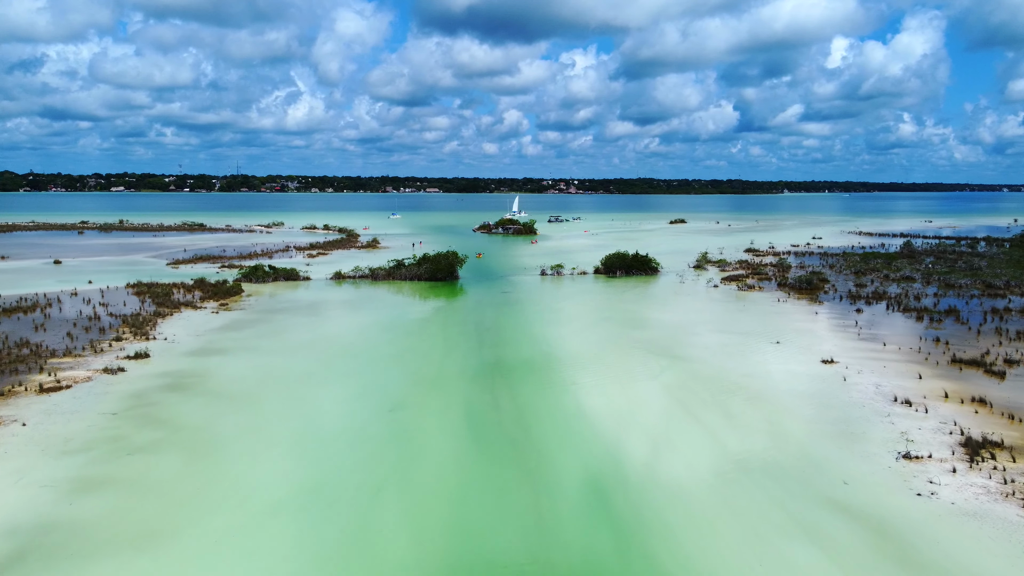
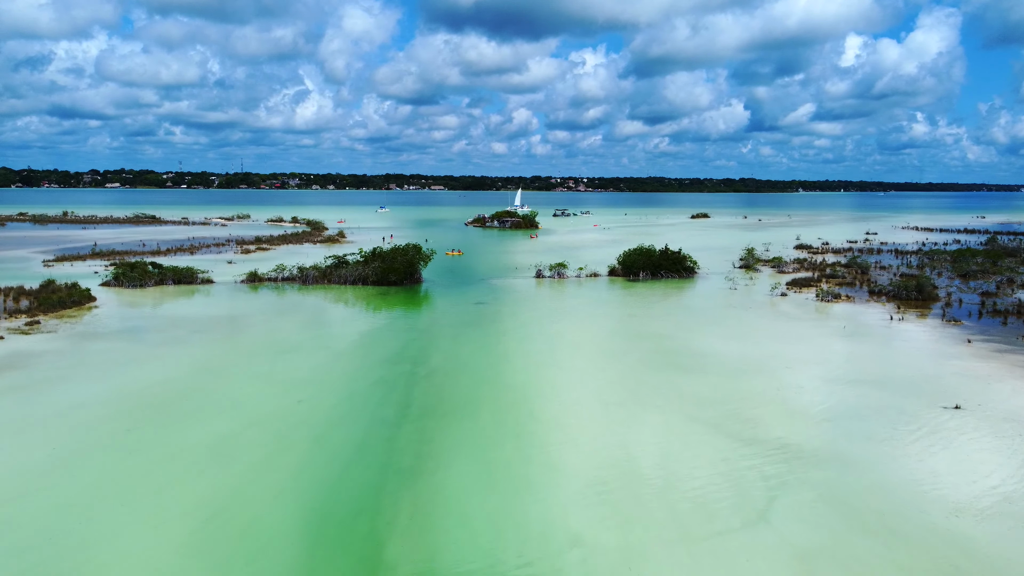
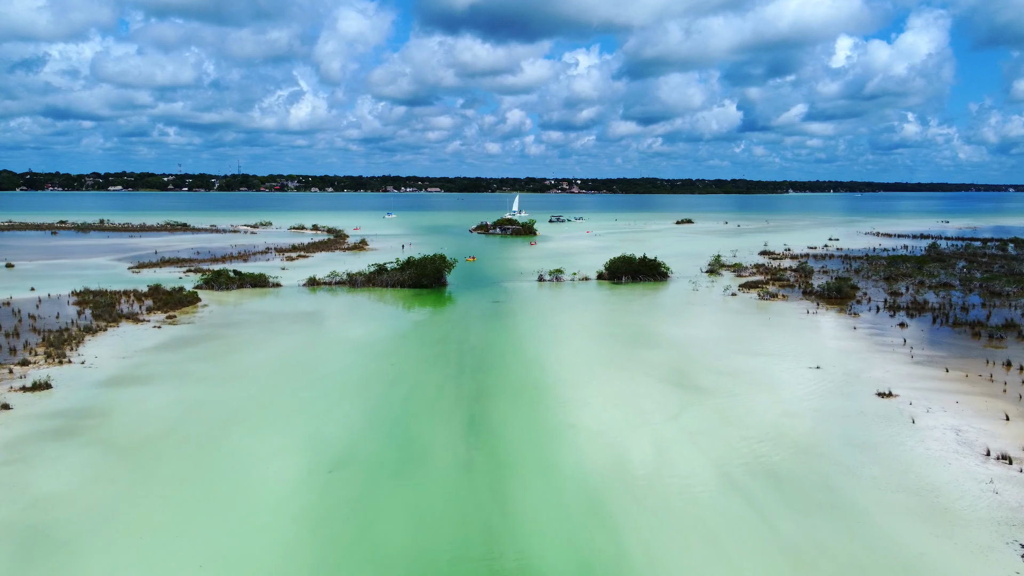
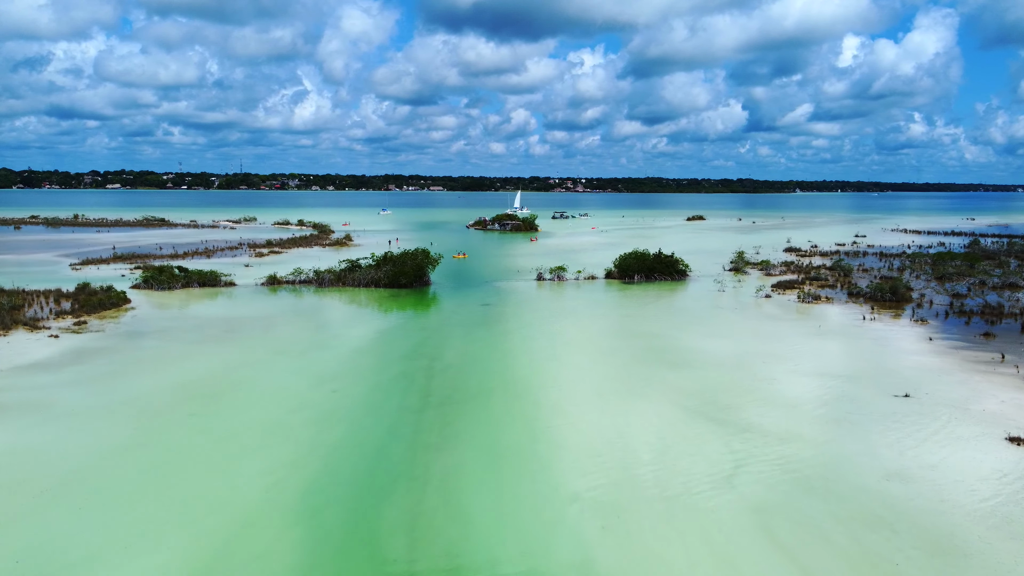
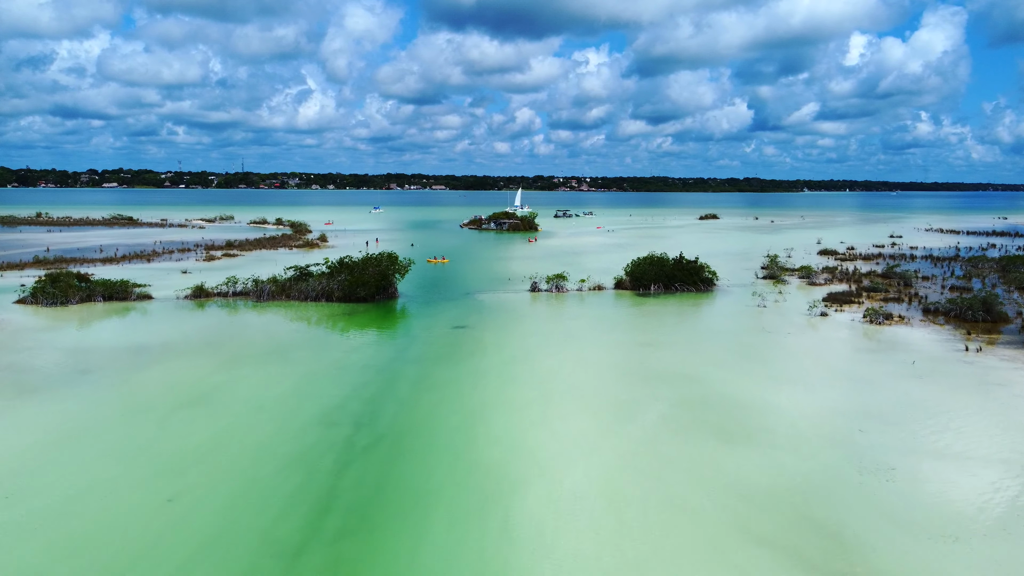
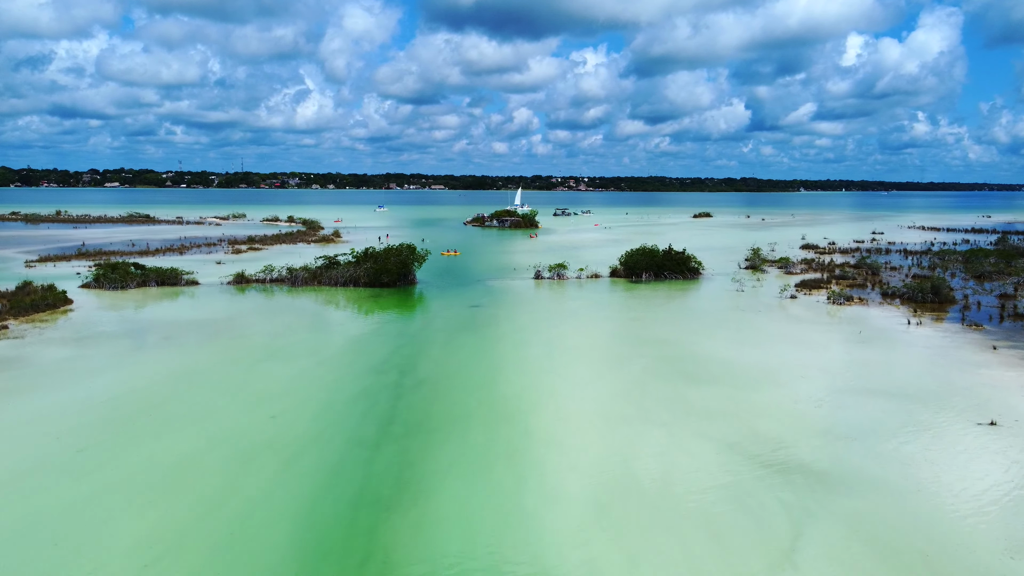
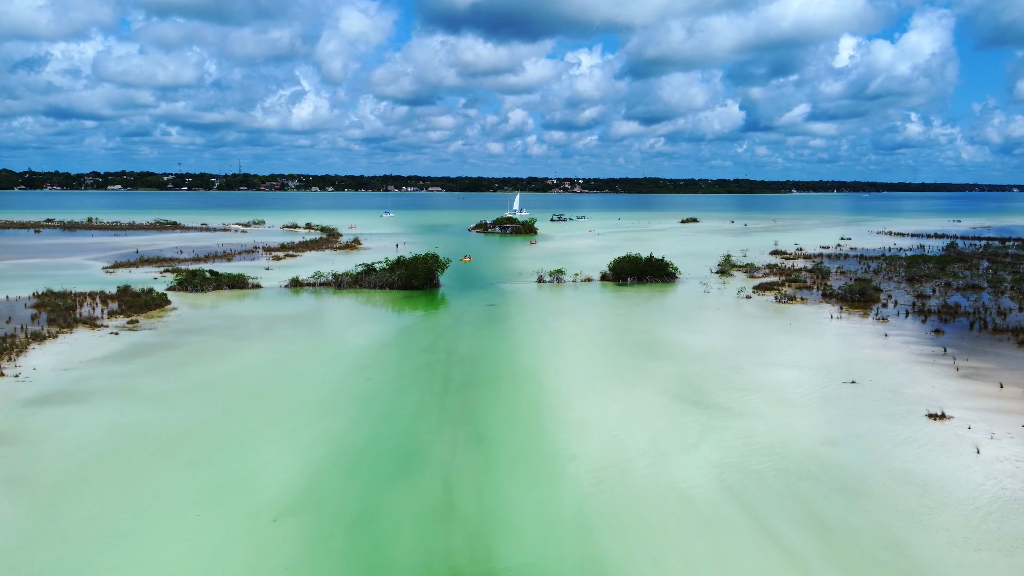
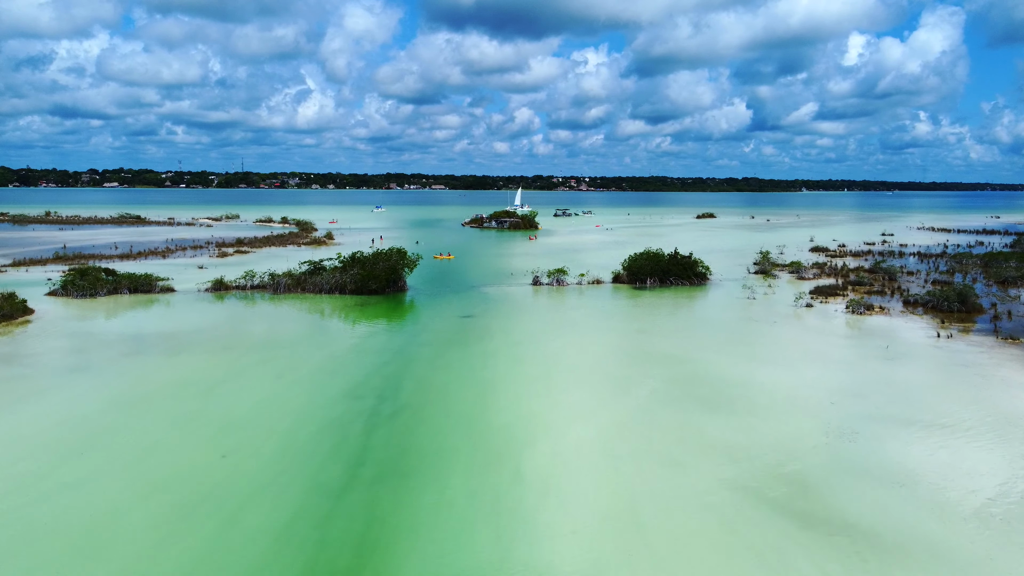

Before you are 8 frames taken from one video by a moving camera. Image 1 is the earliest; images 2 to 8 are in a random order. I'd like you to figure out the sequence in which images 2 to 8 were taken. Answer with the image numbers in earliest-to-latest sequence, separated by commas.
3, 7, 4, 2, 6, 8, 5
